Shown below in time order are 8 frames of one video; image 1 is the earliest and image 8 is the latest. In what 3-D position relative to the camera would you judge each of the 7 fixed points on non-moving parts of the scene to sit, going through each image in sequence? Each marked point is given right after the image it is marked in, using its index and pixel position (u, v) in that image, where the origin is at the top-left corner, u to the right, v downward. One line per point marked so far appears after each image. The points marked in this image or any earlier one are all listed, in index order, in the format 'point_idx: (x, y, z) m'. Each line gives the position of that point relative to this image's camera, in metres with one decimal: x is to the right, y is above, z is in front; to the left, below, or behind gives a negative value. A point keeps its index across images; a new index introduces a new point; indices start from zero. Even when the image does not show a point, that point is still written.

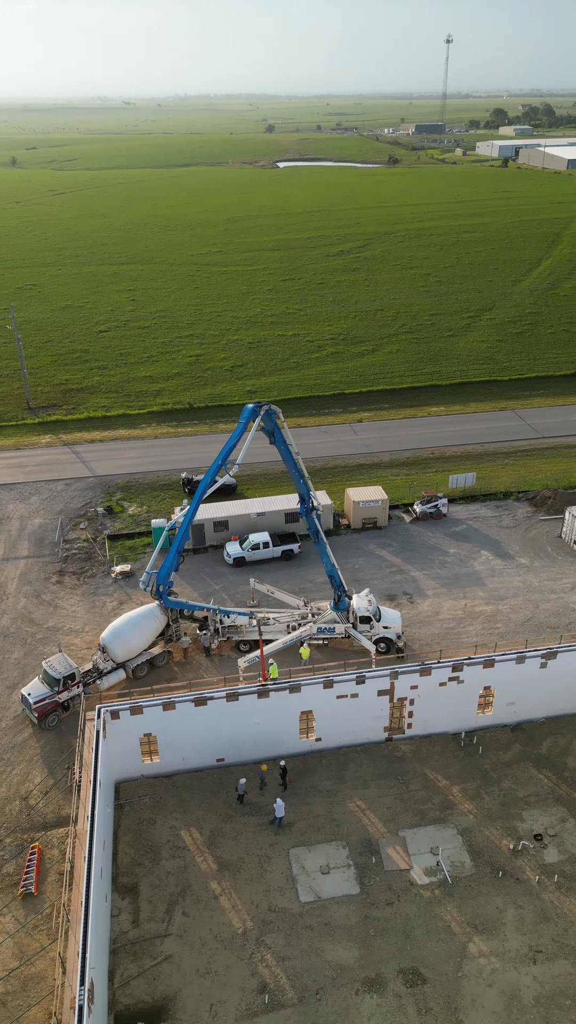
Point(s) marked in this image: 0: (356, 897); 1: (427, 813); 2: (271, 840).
0: (+1.7, -8.9, +16.7) m
1: (+3.7, -7.8, +18.7) m
2: (-0.3, -8.2, +18.1) m
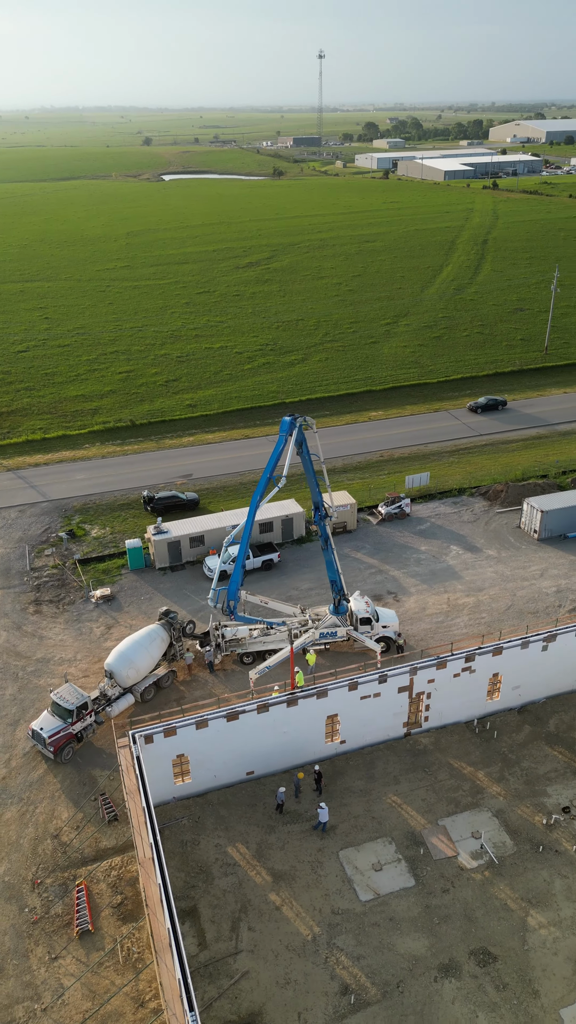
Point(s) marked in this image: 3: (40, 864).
0: (+3.1, -8.9, +17.2) m
1: (+4.7, -7.7, +19.5) m
2: (+0.8, -8.4, +18.3) m
3: (-6.1, -8.7, +18.0) m
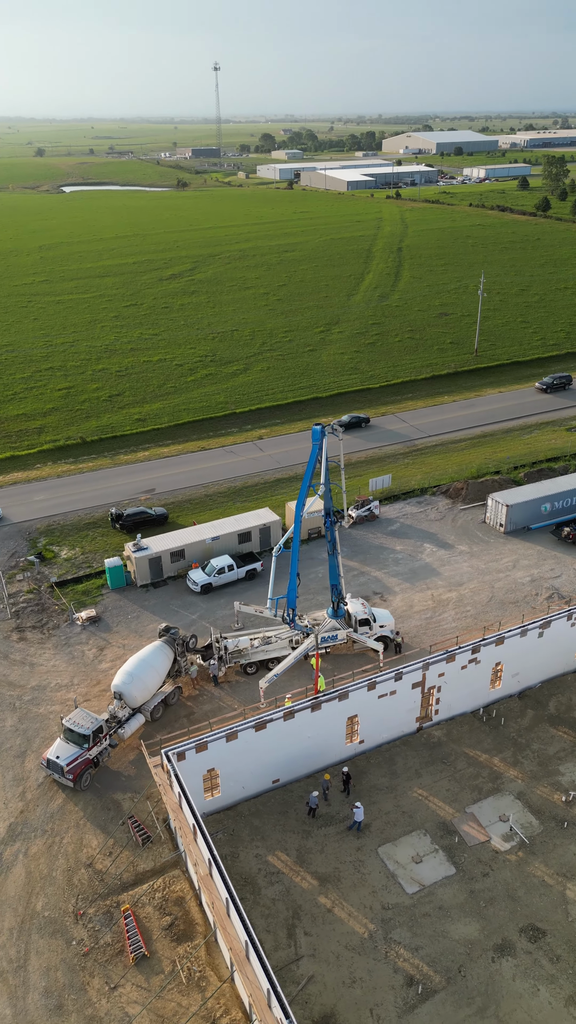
0: (+4.2, -8.9, +17.8) m
1: (+5.5, -7.6, +20.2) m
2: (+1.8, -8.5, +18.6) m
3: (-5.0, -9.2, +17.5) m
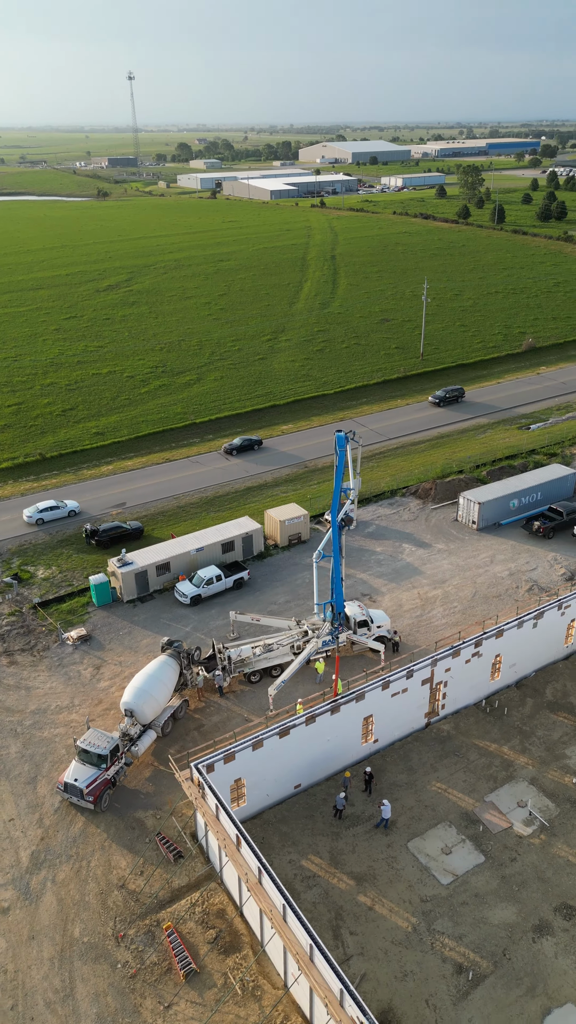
0: (+5.1, -8.9, +18.3) m
1: (+6.1, -7.6, +20.9) m
2: (+2.6, -8.6, +18.9) m
3: (-4.1, -9.6, +17.2) m
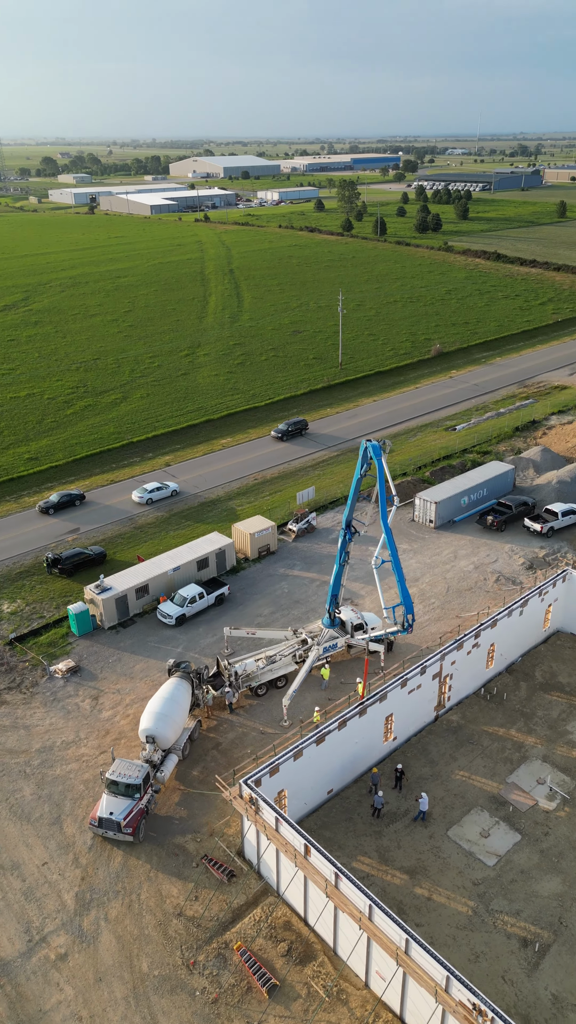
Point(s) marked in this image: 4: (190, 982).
0: (+6.3, -8.8, +19.4) m
1: (+6.8, -7.4, +22.1) m
2: (+3.8, -8.6, +19.6) m
3: (-2.5, -10.1, +16.9) m
4: (-2.2, -10.5, +16.2) m
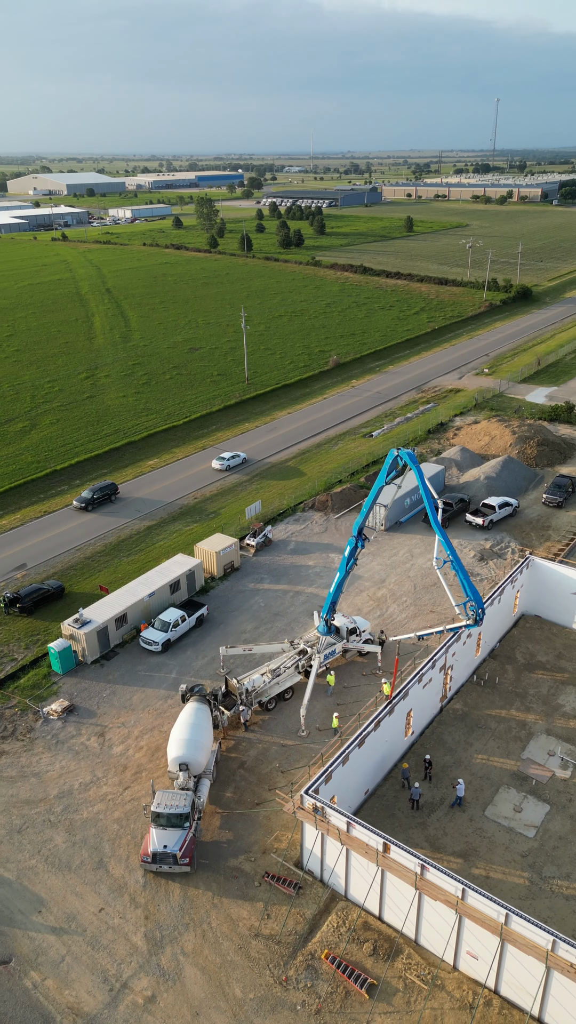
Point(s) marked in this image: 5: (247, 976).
0: (+7.6, -8.5, +20.9) m
1: (+7.6, -7.3, +23.6) m
2: (+5.1, -8.6, +20.6) m
3: (-0.5, -10.6, +16.9) m
4: (0.0, -10.9, +16.2) m
5: (-0.9, -10.7, +16.7) m
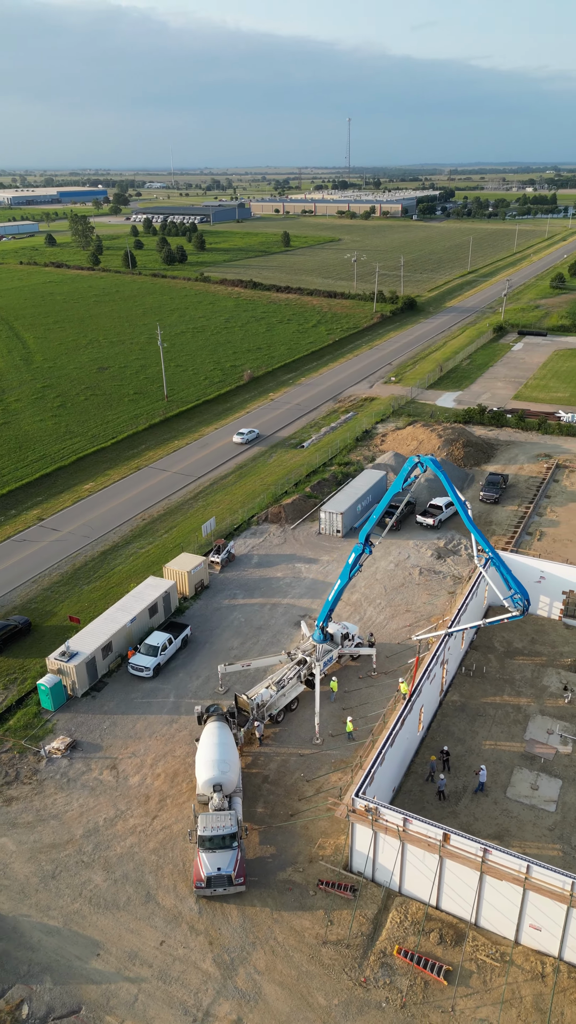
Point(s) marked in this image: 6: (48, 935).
0: (+8.5, -8.3, +22.3) m
1: (+8.0, -7.1, +25.1) m
2: (+6.1, -8.6, +21.7) m
3: (+1.3, -10.8, +17.1) m
4: (+1.9, -11.1, +16.5) m
5: (+0.9, -11.0, +16.8) m
6: (-6.0, -10.5, +18.0) m
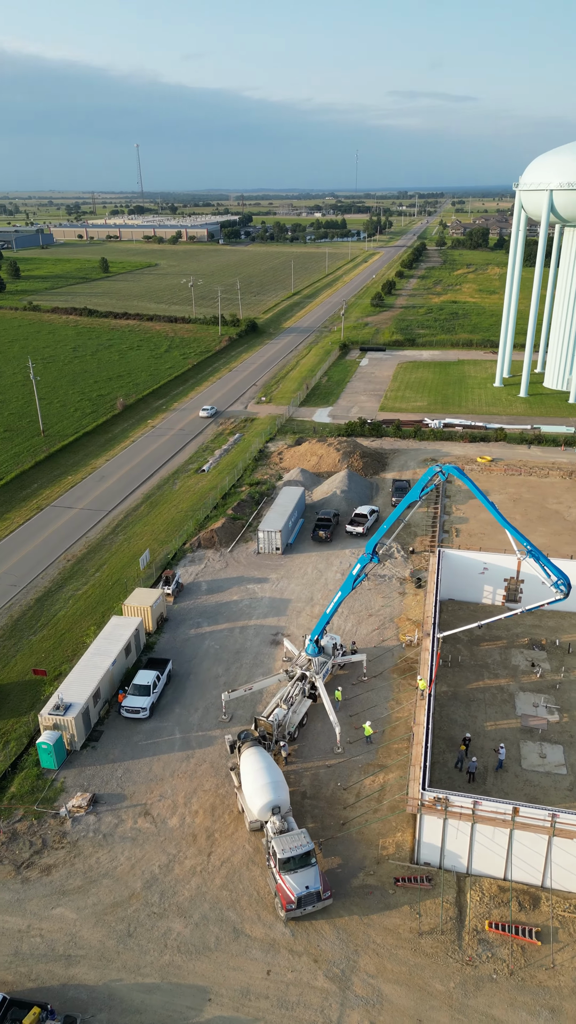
0: (+9.5, -8.1, +24.9) m
1: (+8.2, -7.0, +27.4) m
2: (+7.3, -8.5, +23.7) m
3: (+4.0, -11.0, +18.1) m
4: (+4.7, -11.2, +17.6) m
5: (+3.7, -11.2, +17.7) m
6: (-3.3, -11.5, +17.2) m
